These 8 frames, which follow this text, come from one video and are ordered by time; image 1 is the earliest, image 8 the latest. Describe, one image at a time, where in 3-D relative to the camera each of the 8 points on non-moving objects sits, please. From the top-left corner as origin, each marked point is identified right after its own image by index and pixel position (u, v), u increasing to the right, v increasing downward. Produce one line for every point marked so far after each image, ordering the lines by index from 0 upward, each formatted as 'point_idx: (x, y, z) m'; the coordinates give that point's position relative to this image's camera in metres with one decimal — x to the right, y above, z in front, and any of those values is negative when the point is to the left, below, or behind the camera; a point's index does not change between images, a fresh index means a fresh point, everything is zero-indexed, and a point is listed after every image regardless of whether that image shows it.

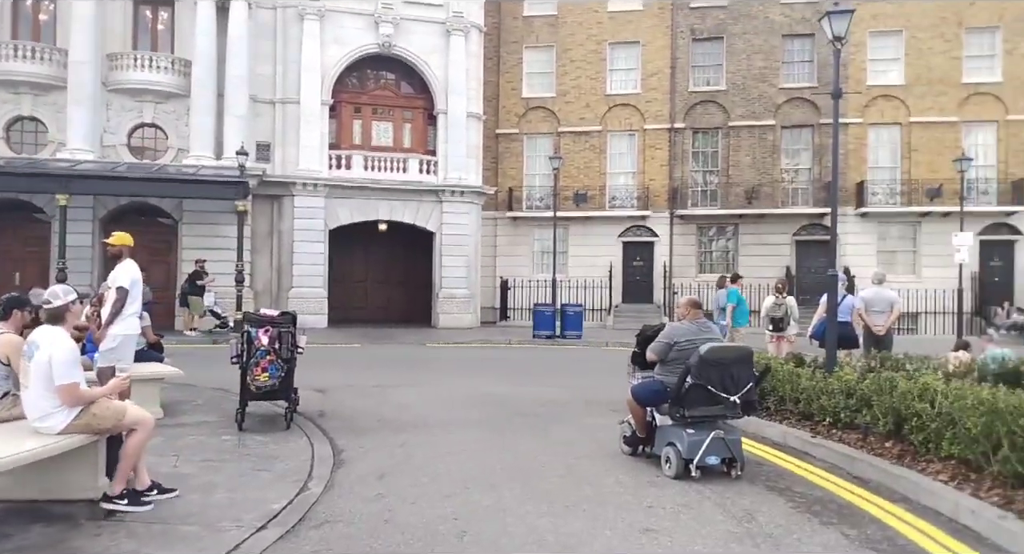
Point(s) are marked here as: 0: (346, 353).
0: (-3.8, -1.8, +18.2) m
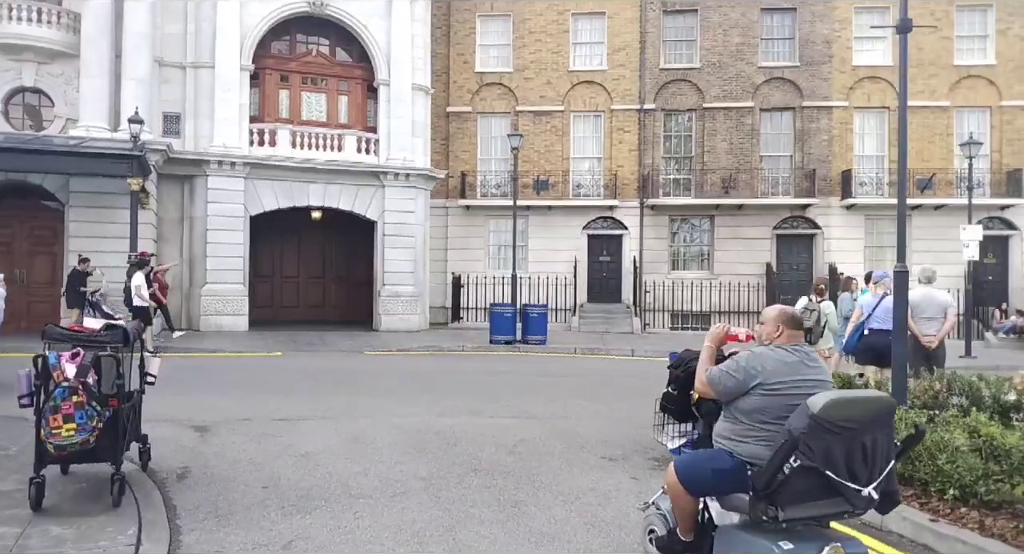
0: (-4.7, -1.7, +14.6) m
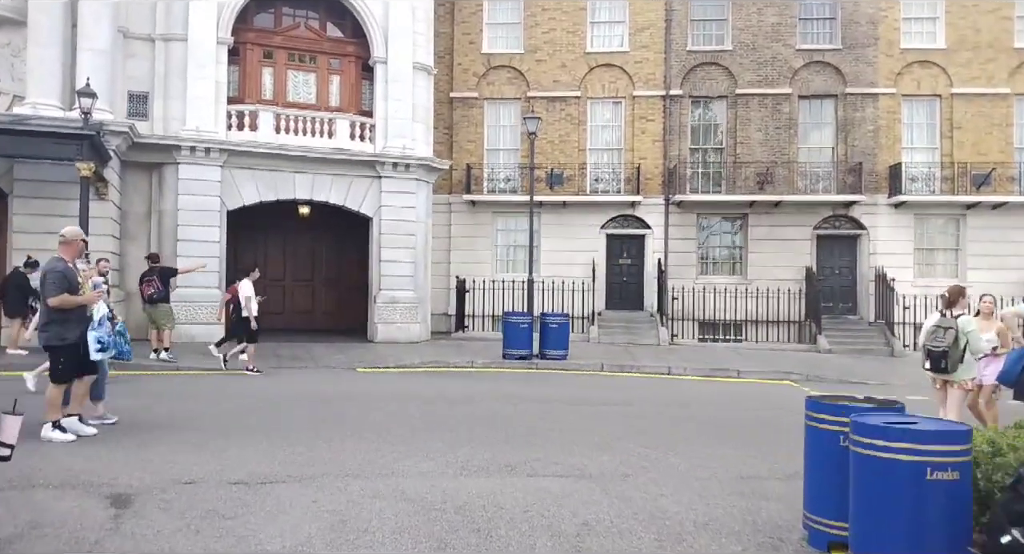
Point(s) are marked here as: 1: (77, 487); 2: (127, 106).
0: (-4.3, -1.8, +11.8) m
1: (-3.7, -1.8, +6.8) m
2: (-9.6, +4.2, +19.6) m
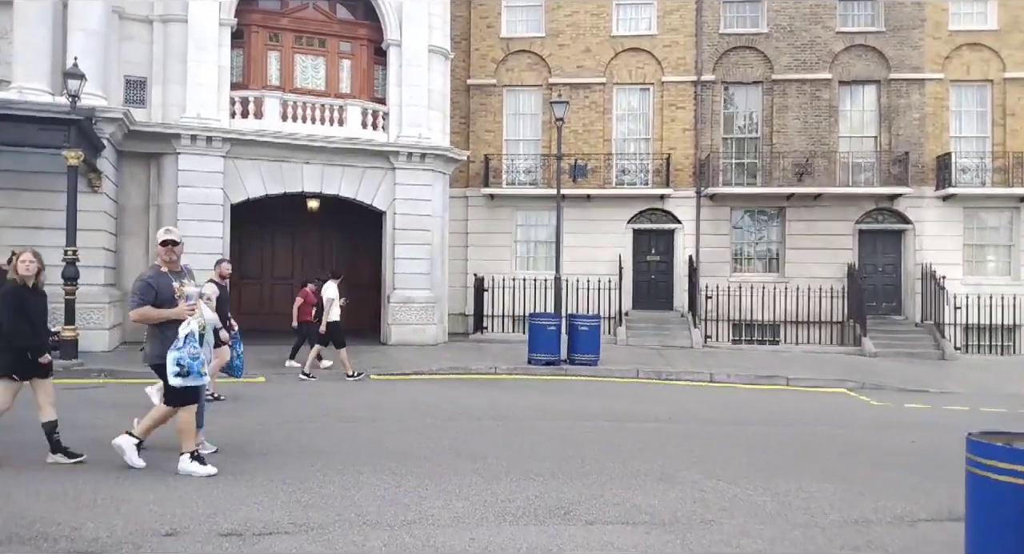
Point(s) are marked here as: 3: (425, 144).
0: (-3.8, -1.8, +10.4) m
1: (-3.3, -1.8, +5.4) m
2: (-9.0, +4.3, +18.2) m
3: (-2.2, +3.4, +20.0) m
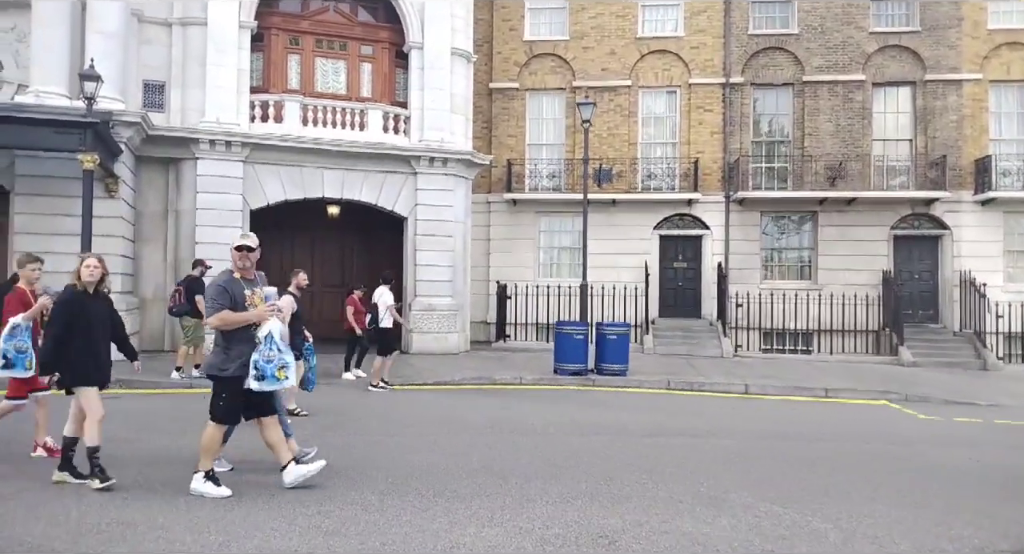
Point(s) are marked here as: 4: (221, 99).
0: (-3.4, -1.8, +9.9) m
1: (-3.1, -1.9, +4.9) m
2: (-8.4, +4.1, +17.9) m
3: (-1.6, +3.2, +19.5) m
4: (-6.7, +4.1, +18.0) m
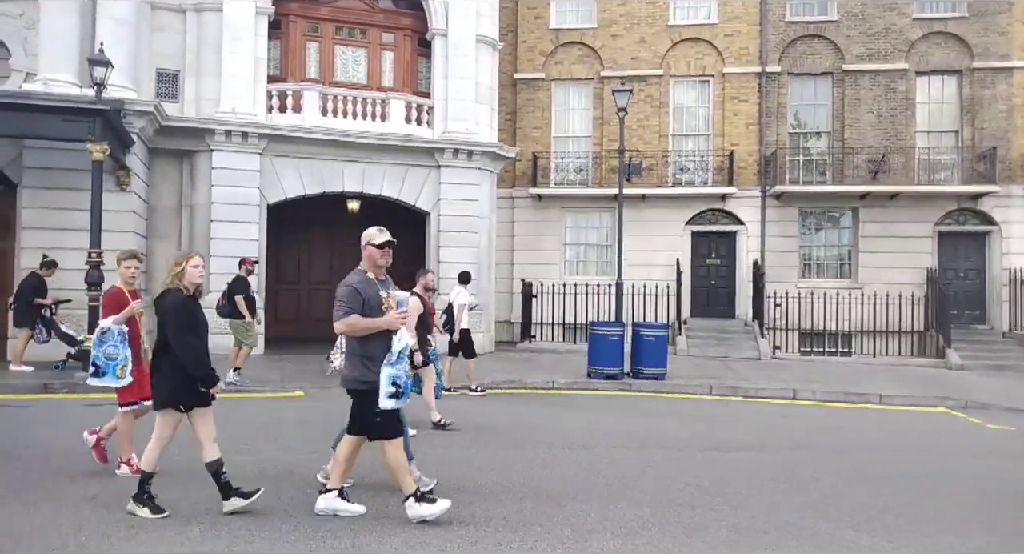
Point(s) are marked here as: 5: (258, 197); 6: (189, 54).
0: (-2.9, -1.8, +9.1) m
1: (-2.6, -1.8, +4.1) m
2: (-7.8, +4.2, +17.2) m
3: (-0.9, +3.3, +18.7) m
4: (-6.0, +4.1, +17.2) m
5: (-5.6, +1.8, +17.5) m
6: (-7.1, +4.9, +17.4) m
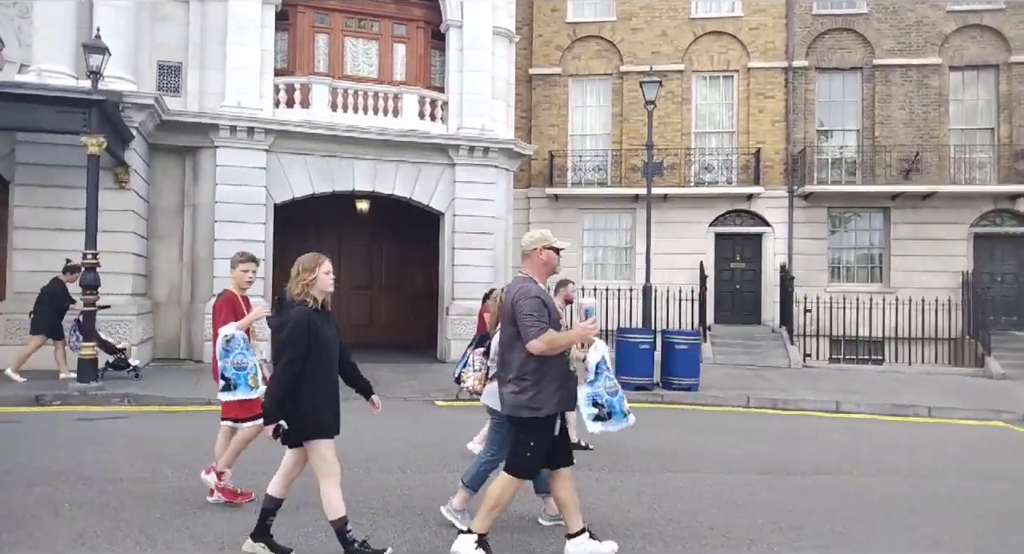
0: (-2.5, -1.9, +8.2) m
1: (-2.3, -1.9, +3.2) m
2: (-7.4, +4.1, +16.3) m
3: (-0.5, +3.2, +17.8) m
4: (-5.6, +4.1, +16.4) m
5: (-5.2, +1.7, +16.6) m
6: (-6.7, +4.9, +16.5) m
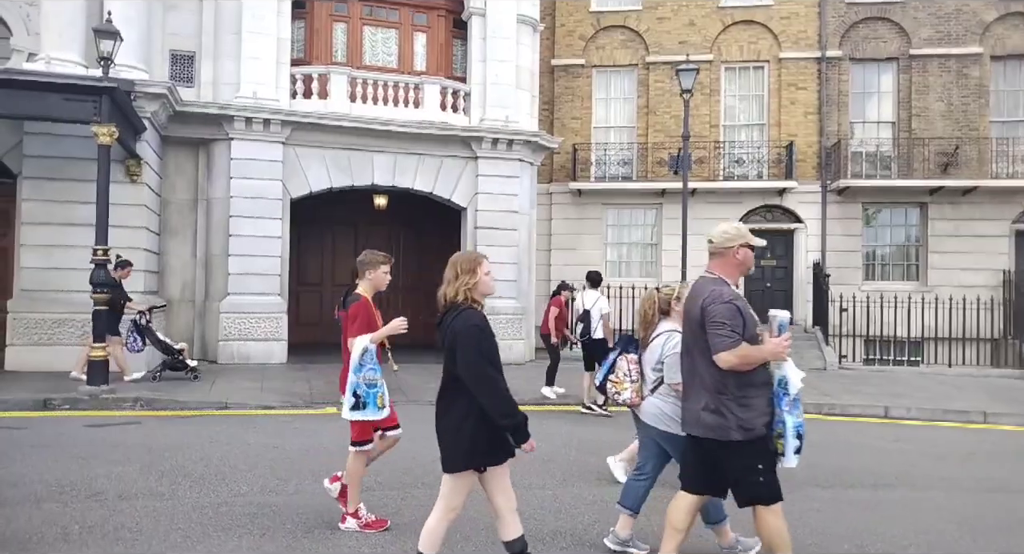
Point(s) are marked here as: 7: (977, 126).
0: (-2.1, -1.8, +7.6) m
1: (-1.9, -1.9, +2.6) m
2: (-6.8, +4.2, +15.7) m
3: (0.0, +3.2, +17.1) m
4: (-5.1, +4.1, +15.7) m
5: (-4.7, +1.8, +16.0) m
6: (-6.2, +4.9, +15.9) m
7: (+11.6, +3.8, +19.6) m
